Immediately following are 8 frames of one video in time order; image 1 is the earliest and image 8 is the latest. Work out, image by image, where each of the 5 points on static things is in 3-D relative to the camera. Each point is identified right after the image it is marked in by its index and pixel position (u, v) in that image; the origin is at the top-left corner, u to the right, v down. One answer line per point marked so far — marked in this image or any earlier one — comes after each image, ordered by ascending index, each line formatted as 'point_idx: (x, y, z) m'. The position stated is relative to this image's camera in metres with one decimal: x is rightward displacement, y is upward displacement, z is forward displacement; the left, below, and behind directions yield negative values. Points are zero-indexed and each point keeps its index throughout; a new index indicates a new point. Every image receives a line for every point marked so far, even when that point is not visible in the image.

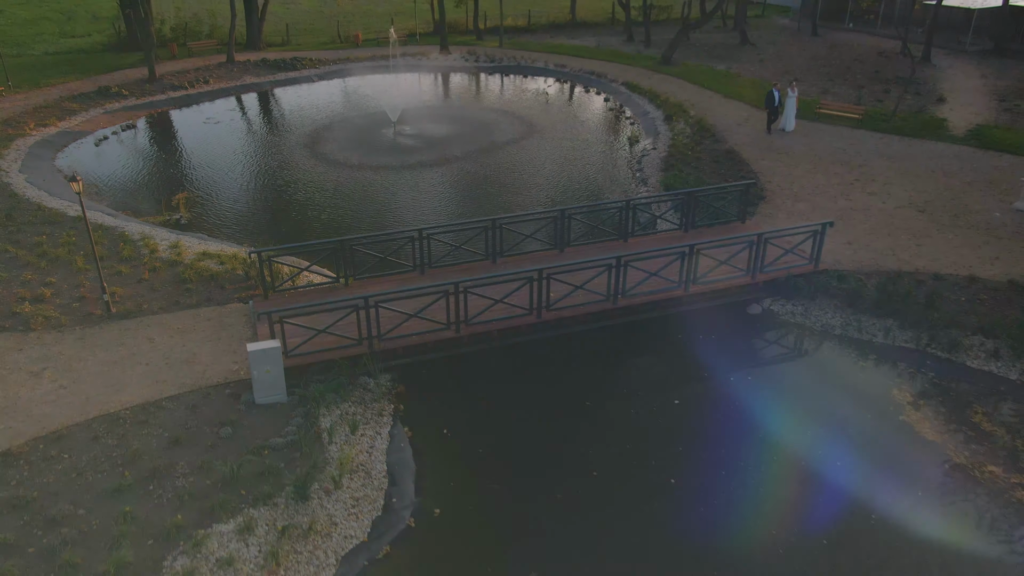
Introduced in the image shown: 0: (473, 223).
0: (-0.8, +1.2, +14.3) m
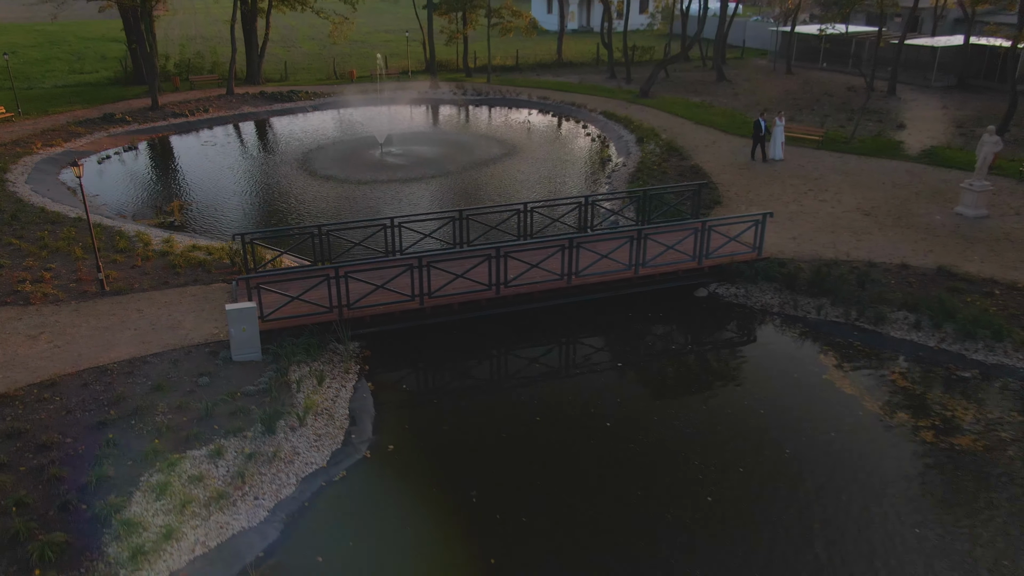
0: (-1.4, +1.5, +15.5) m
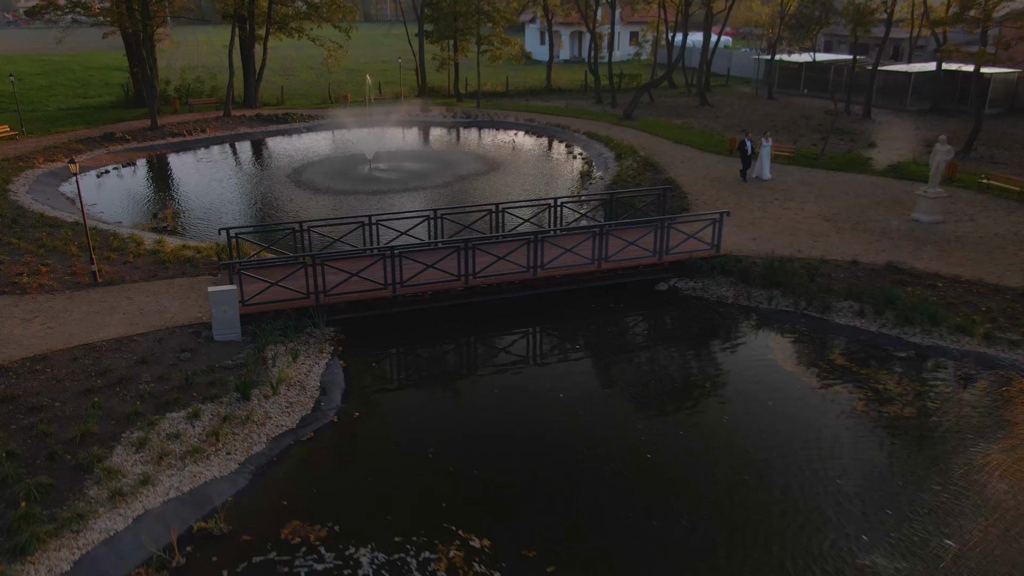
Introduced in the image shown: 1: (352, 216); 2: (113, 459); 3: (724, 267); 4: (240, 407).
0: (-2.0, +1.6, +16.4) m
1: (-3.3, +1.5, +15.7) m
2: (-4.9, -2.1, +9.5) m
3: (+4.3, +0.4, +15.7) m
4: (-3.8, -1.7, +10.8) m
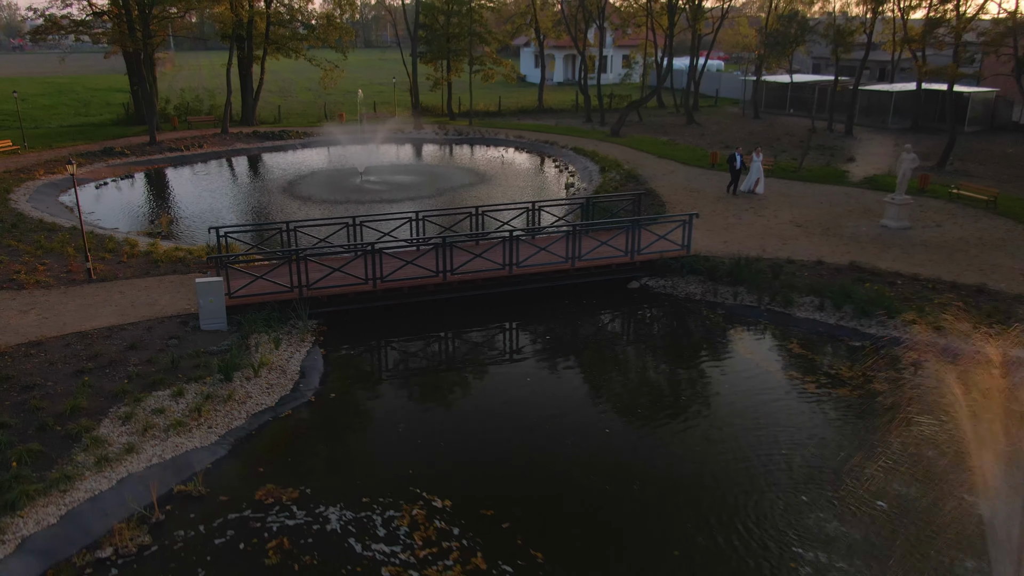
0: (-2.5, +1.6, +17.1) m
1: (-3.8, +1.5, +16.4) m
2: (-5.4, -1.9, +10.1) m
3: (+3.8, +0.5, +16.3) m
4: (-4.3, -1.5, +11.5) m
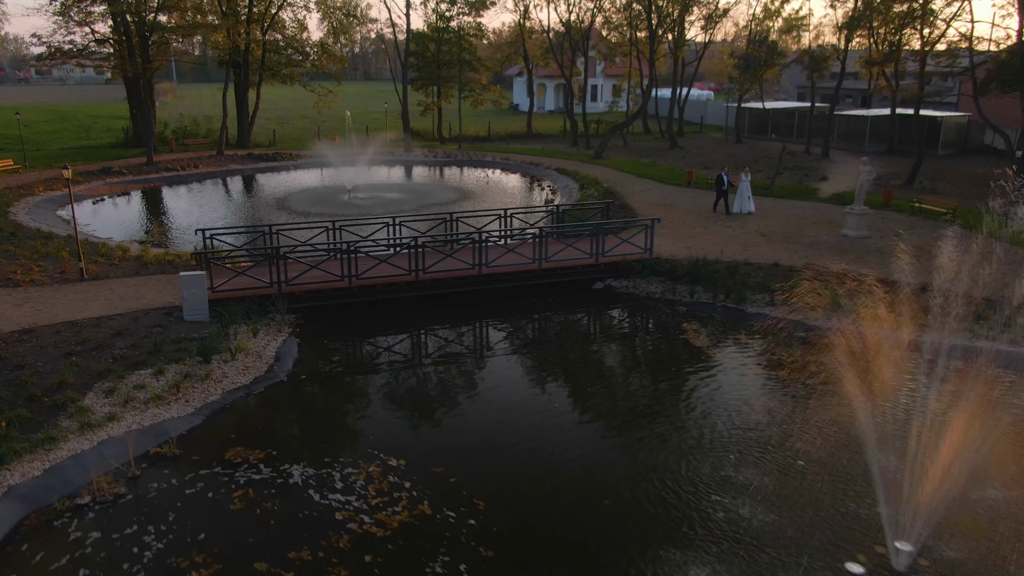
0: (-3.2, +1.6, +18.1) m
1: (-4.4, +1.5, +17.4) m
2: (-6.0, -1.6, +10.9) m
3: (+3.2, +0.5, +17.3) m
4: (-4.9, -1.3, +12.3) m
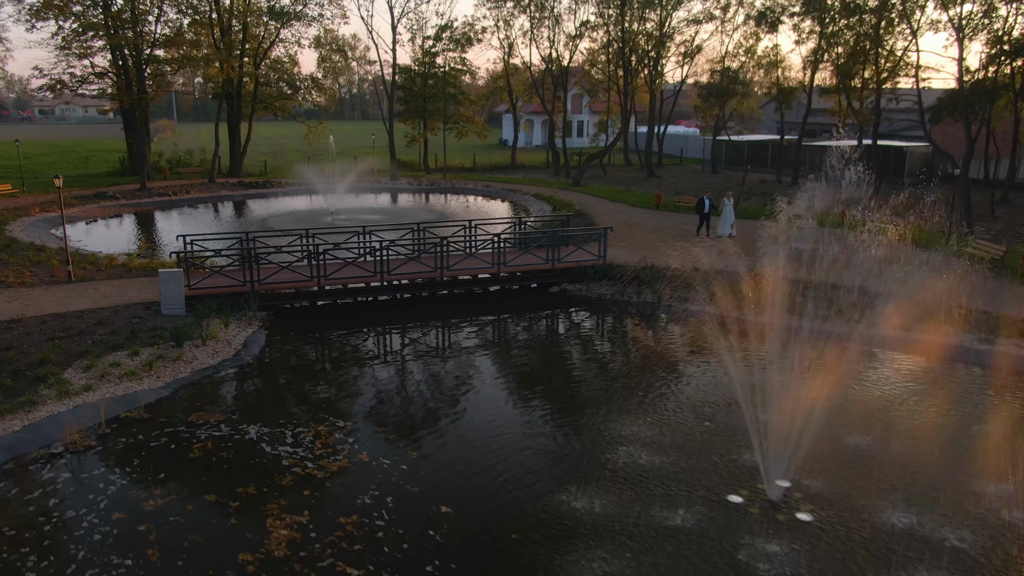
0: (-4.1, +1.4, +19.3) m
1: (-5.3, +1.4, +18.6) m
2: (-6.9, -1.3, +12.0) m
3: (+2.2, +0.4, +18.4) m
4: (-5.8, -1.1, +13.4) m
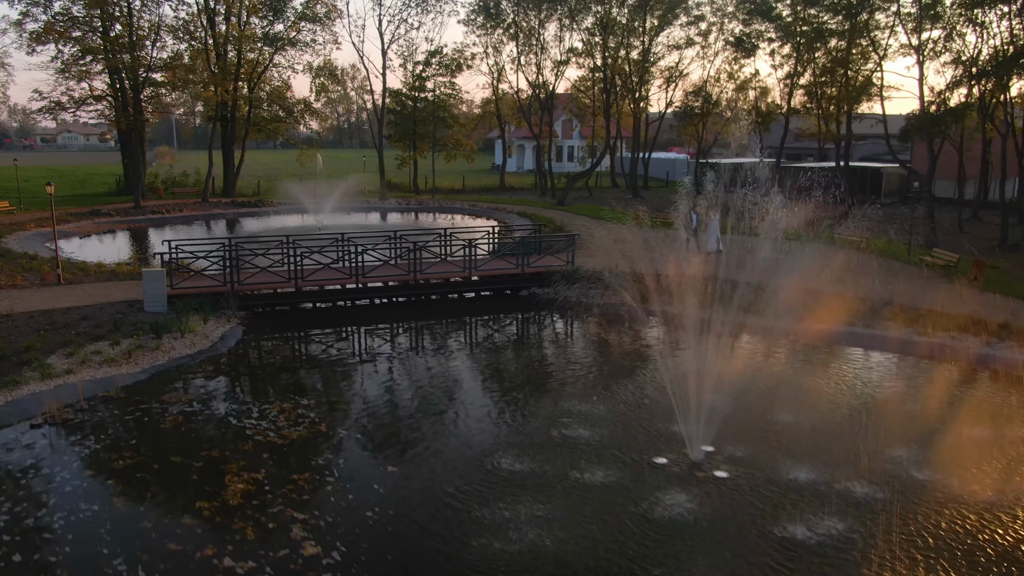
0: (-4.8, +1.3, +20.2) m
1: (-6.0, +1.3, +19.5) m
2: (-7.6, -1.2, +12.7) m
3: (+1.5, +0.3, +19.3) m
4: (-6.6, -1.0, +14.1) m
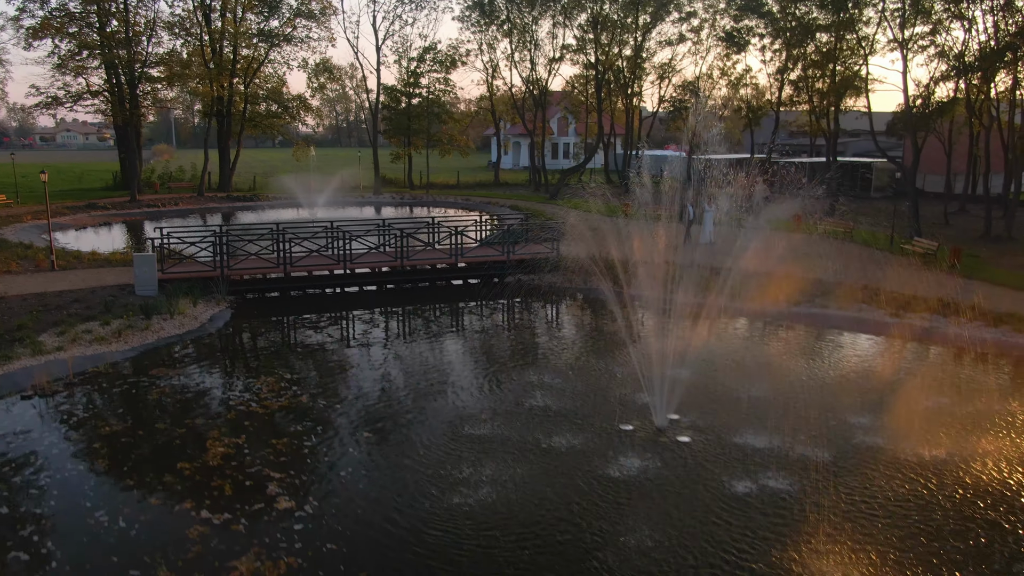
0: (-5.2, +1.6, +20.5) m
1: (-6.4, +1.6, +19.8) m
2: (-8.0, -0.9, +13.1) m
3: (+1.2, +0.6, +19.6) m
4: (-6.9, -0.6, +14.5) m
